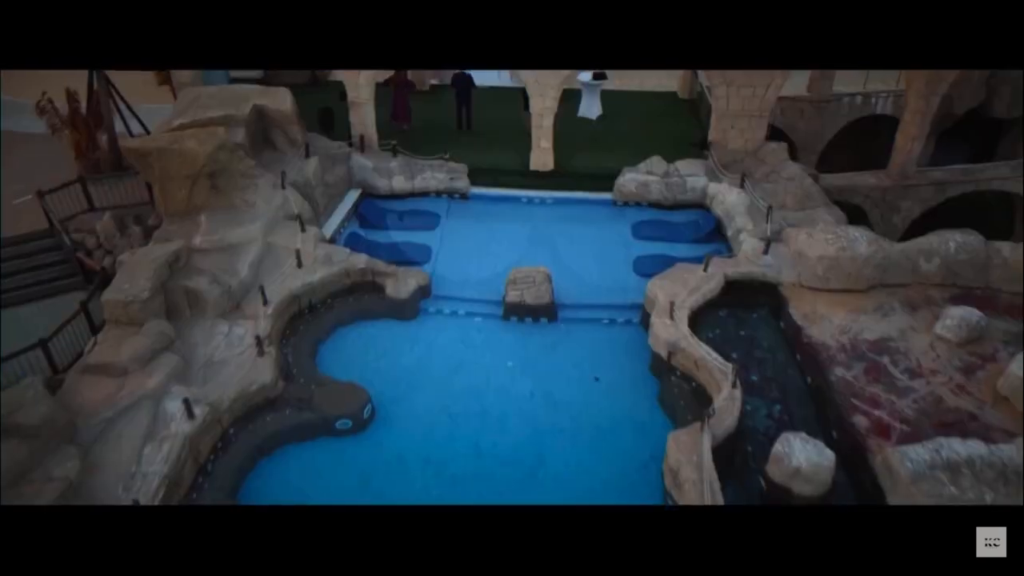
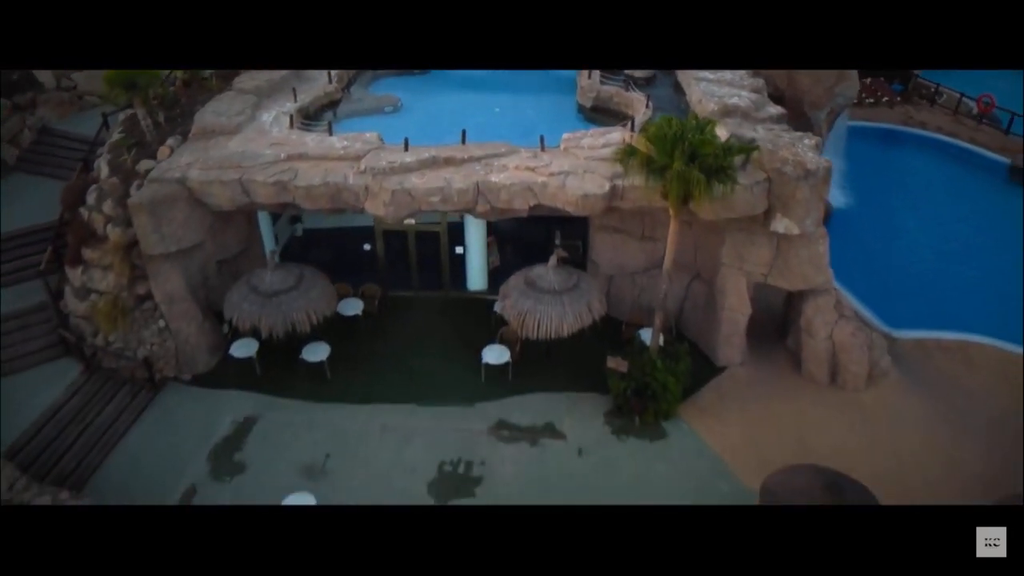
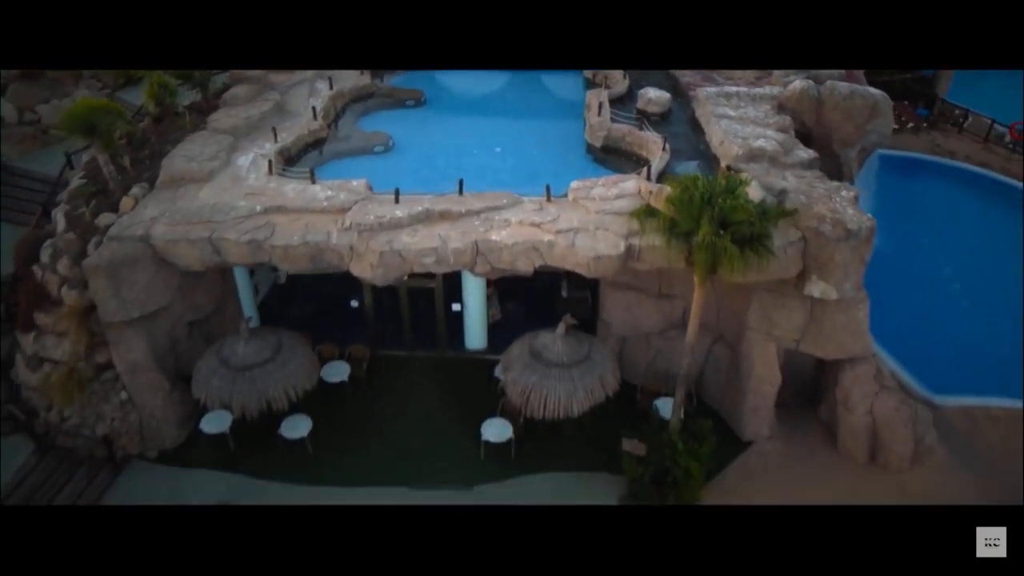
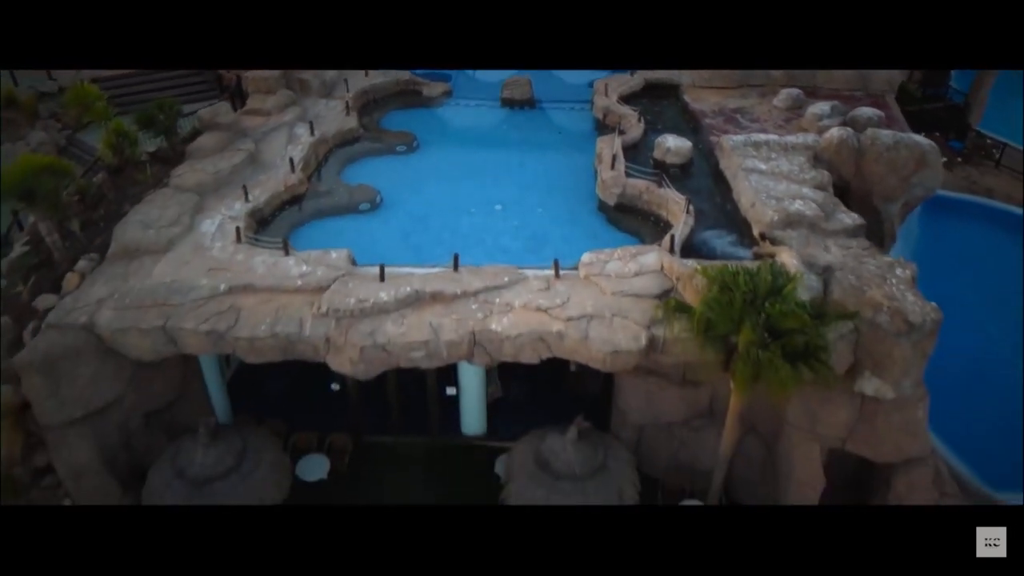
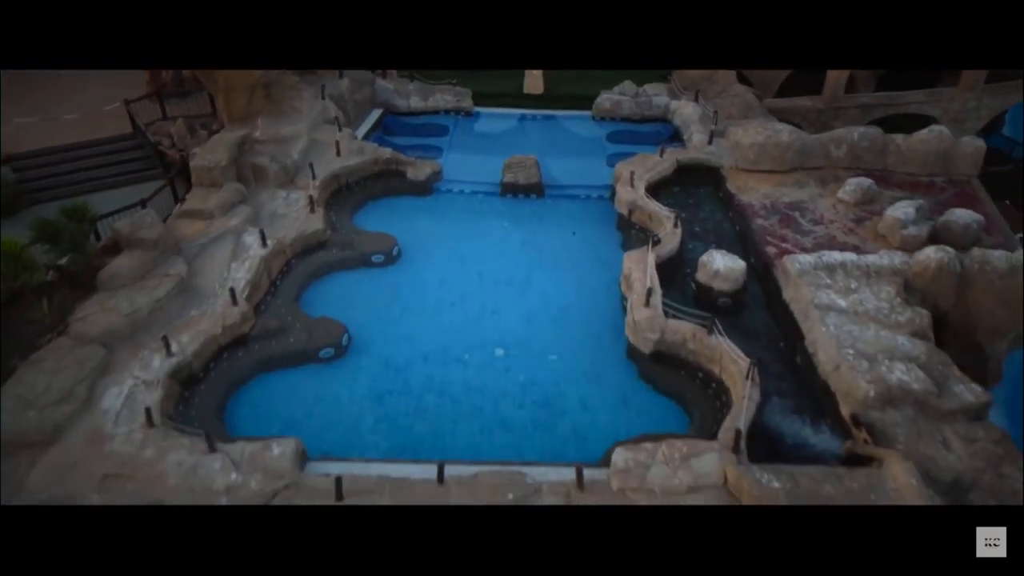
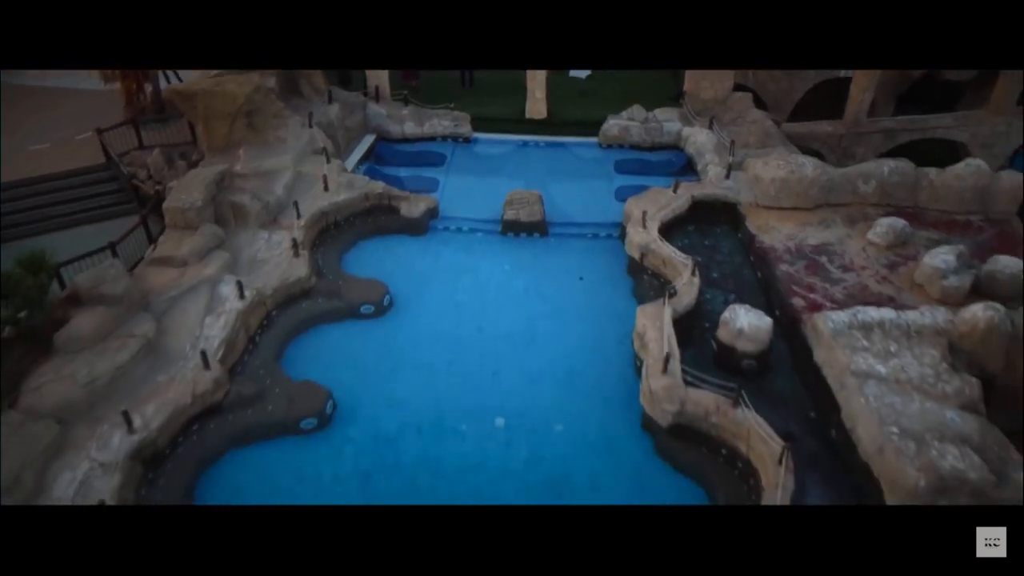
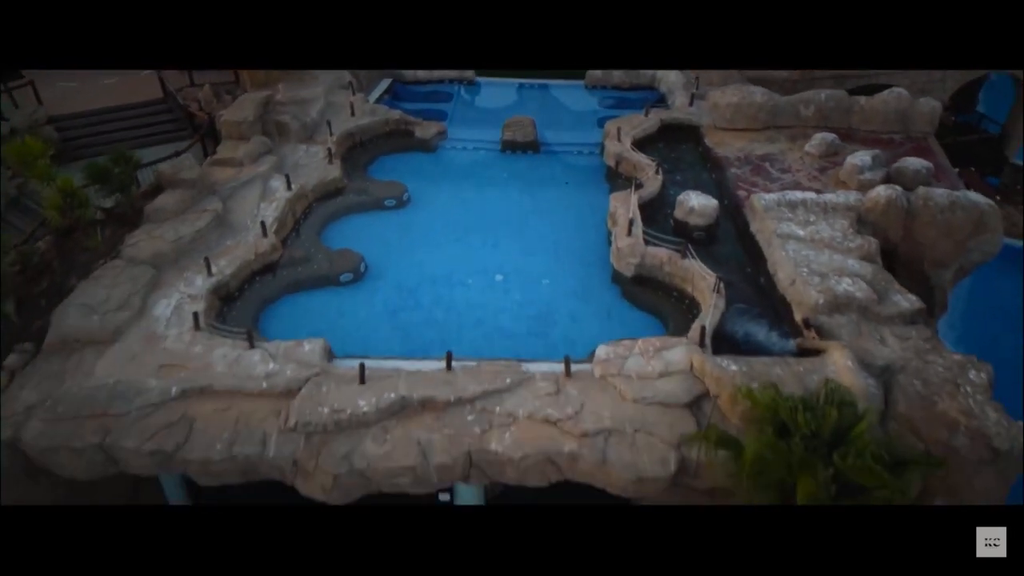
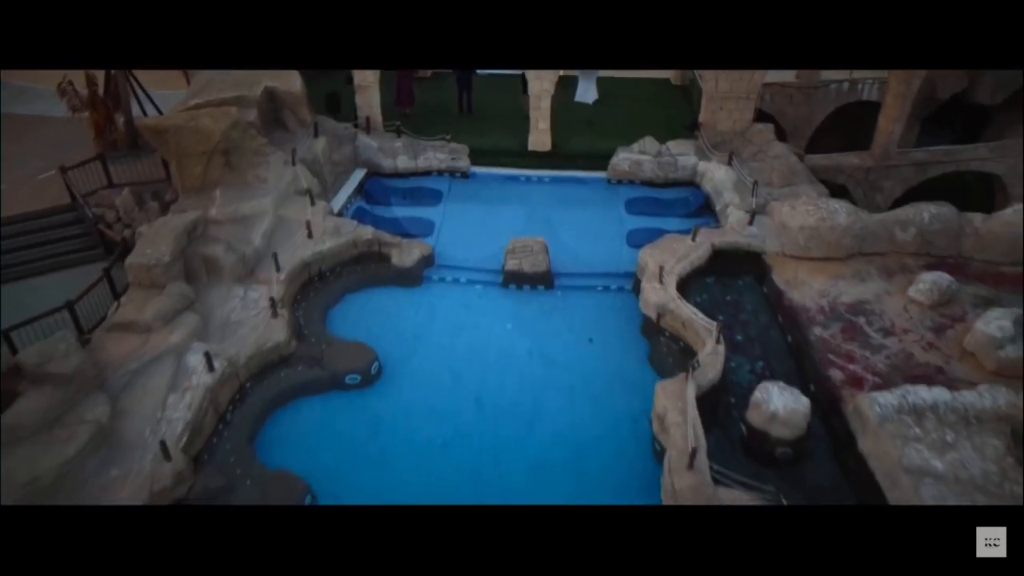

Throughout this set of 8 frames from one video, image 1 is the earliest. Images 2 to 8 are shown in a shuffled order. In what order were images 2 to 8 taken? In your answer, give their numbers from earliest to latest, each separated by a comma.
8, 6, 5, 7, 4, 3, 2
